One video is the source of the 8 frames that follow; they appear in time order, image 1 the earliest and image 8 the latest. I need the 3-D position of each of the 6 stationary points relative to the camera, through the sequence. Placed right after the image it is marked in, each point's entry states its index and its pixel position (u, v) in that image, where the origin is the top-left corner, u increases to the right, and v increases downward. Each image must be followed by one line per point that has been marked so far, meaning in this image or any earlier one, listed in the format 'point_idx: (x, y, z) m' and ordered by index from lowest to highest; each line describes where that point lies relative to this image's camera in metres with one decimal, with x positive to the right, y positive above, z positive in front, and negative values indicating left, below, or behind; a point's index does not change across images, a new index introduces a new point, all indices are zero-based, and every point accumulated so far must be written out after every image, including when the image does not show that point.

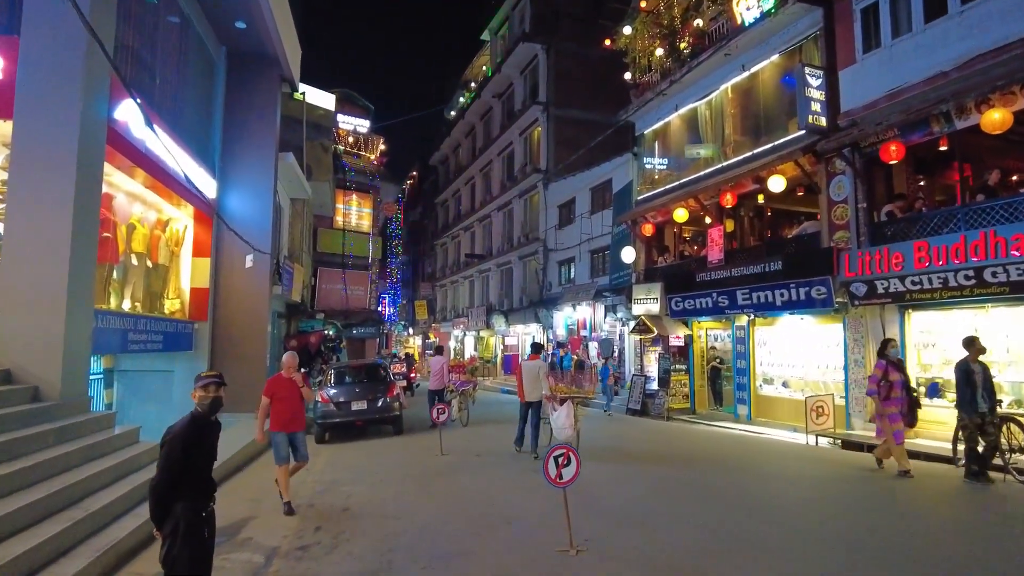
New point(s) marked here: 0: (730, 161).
0: (+5.0, +2.9, +15.3) m
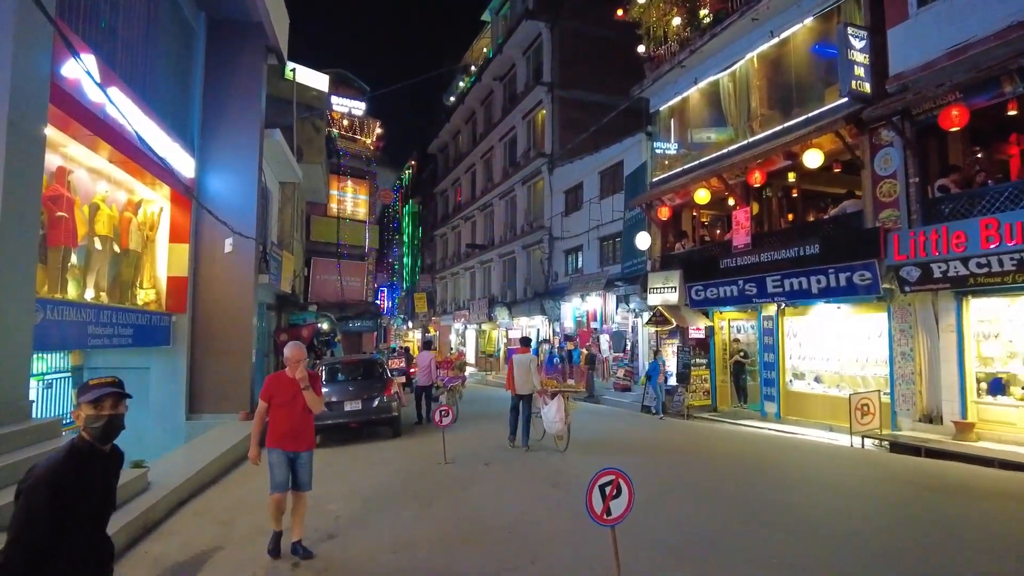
0: (+5.2, +3.2, +14.0) m
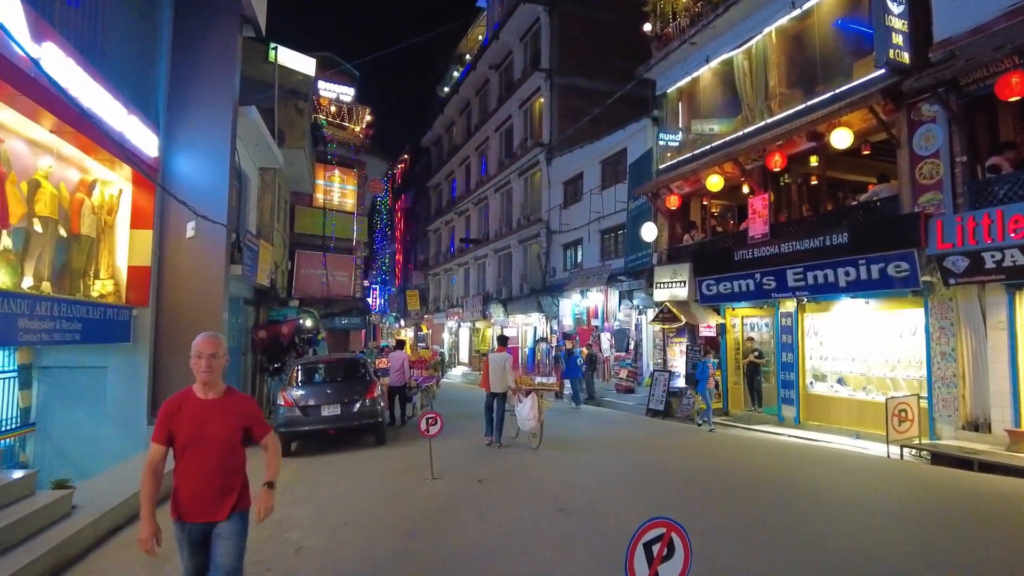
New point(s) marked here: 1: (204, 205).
0: (+5.2, +3.3, +12.9) m
1: (-5.7, +1.5, +12.3) m
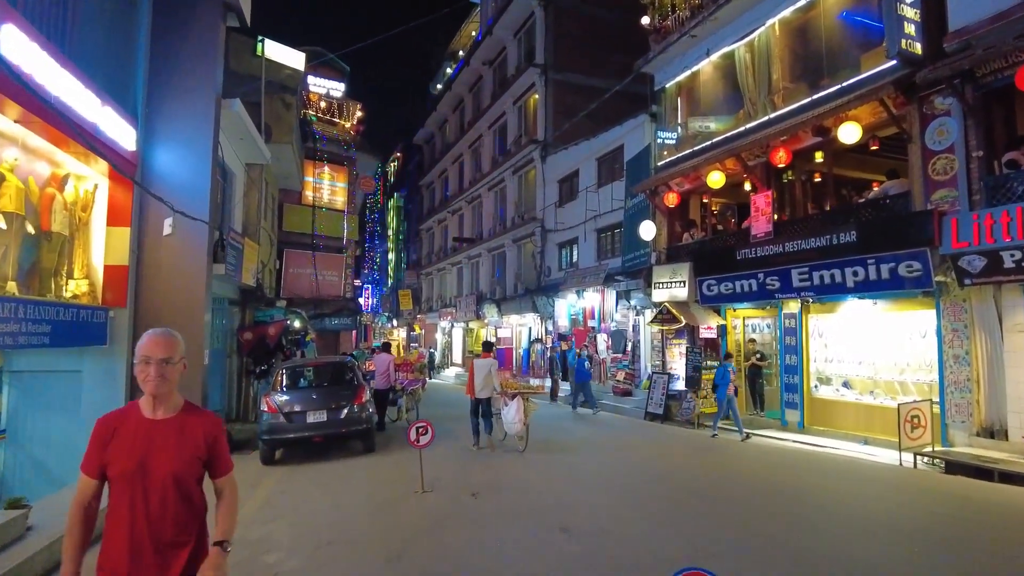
0: (+5.1, +3.3, +12.5) m
1: (-5.8, +1.5, +11.8) m
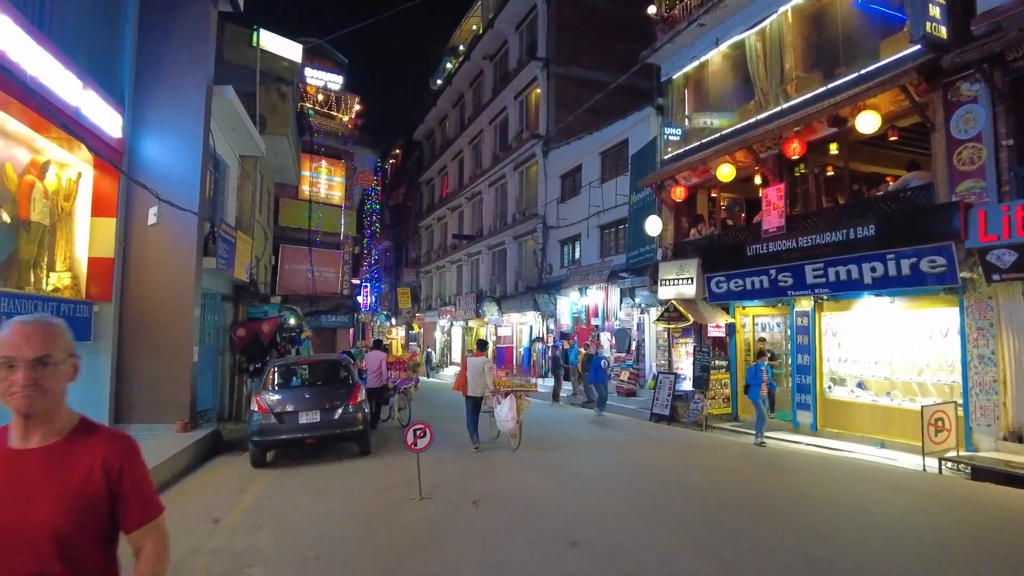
0: (+5.1, +3.4, +12.0) m
1: (-5.7, +1.6, +11.3) m
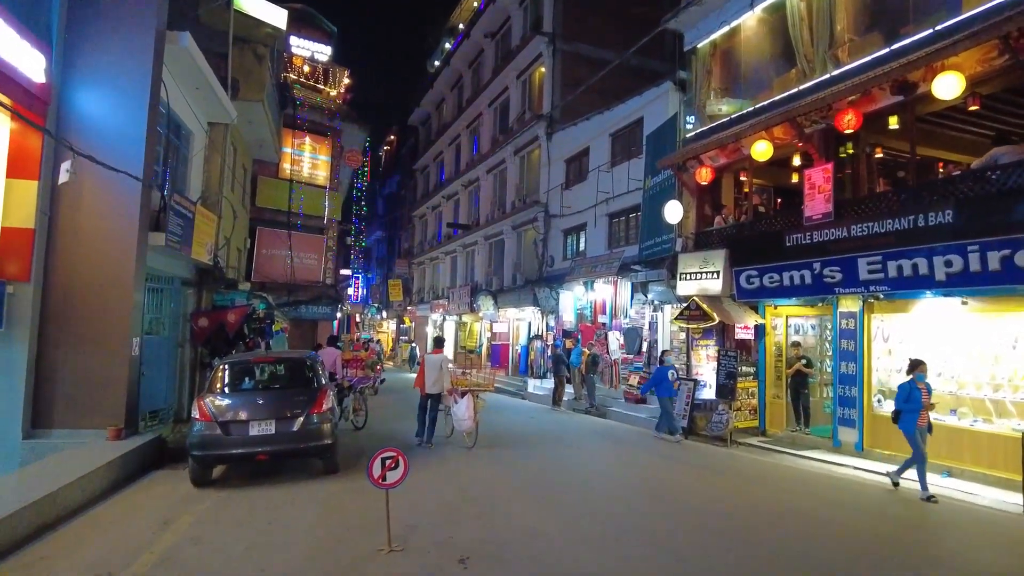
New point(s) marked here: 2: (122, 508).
0: (+5.2, +3.4, +10.2) m
1: (-5.7, +1.9, +9.5) m
2: (-4.1, -2.3, +7.0) m
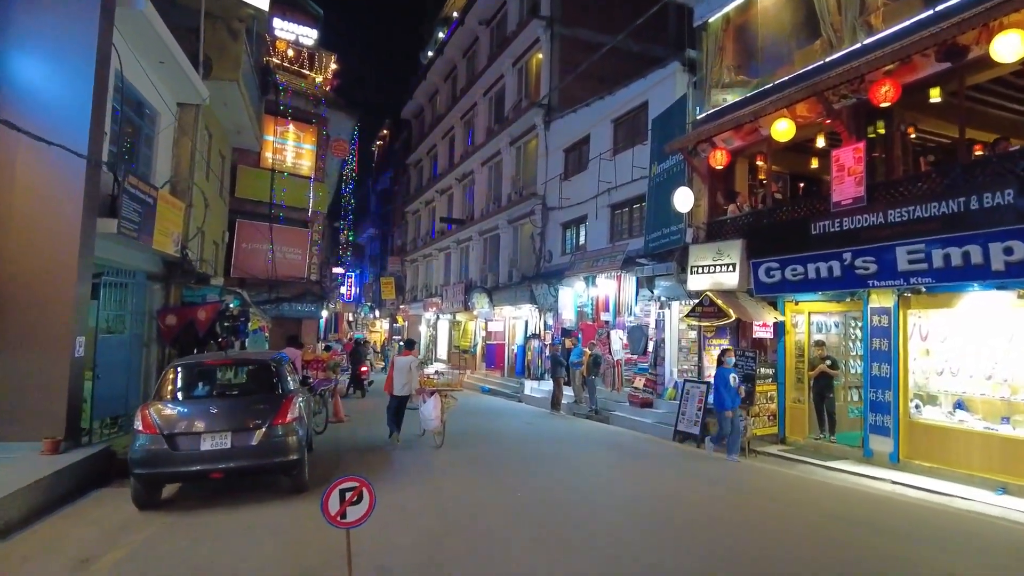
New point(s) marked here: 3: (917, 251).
0: (+5.1, +3.5, +9.2) m
1: (-5.7, +2.0, +8.4) m
2: (-4.1, -2.2, +5.8) m
3: (+5.2, +0.5, +8.5) m
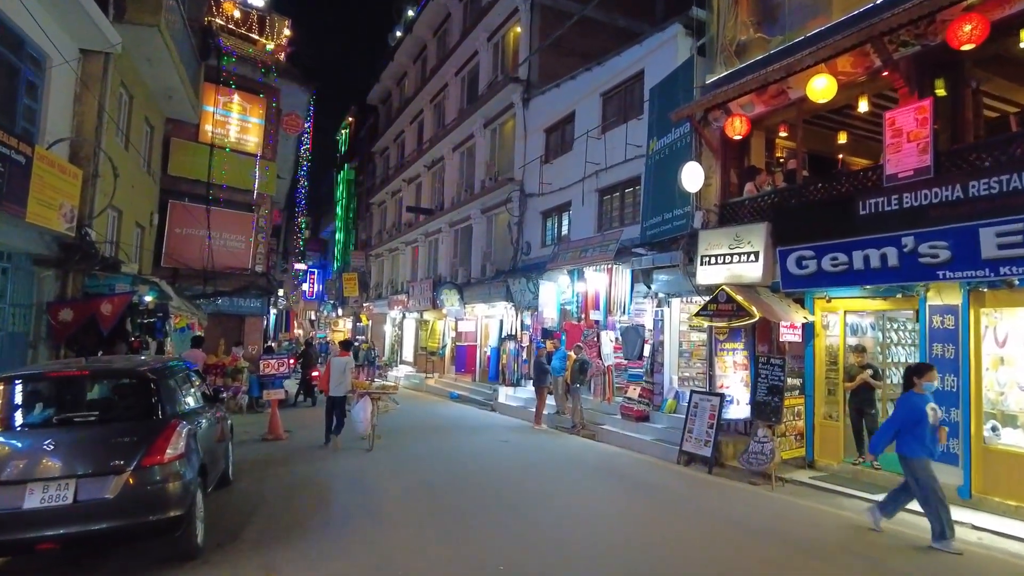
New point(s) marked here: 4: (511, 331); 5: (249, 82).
0: (+4.9, +3.6, +7.3) m
1: (-5.9, +2.2, +6.0) m
2: (-4.2, -2.0, +3.6) m
3: (+5.0, +0.6, +6.7) m
4: (0.0, -1.2, +18.1) m
5: (-6.9, +5.5, +17.7) m
